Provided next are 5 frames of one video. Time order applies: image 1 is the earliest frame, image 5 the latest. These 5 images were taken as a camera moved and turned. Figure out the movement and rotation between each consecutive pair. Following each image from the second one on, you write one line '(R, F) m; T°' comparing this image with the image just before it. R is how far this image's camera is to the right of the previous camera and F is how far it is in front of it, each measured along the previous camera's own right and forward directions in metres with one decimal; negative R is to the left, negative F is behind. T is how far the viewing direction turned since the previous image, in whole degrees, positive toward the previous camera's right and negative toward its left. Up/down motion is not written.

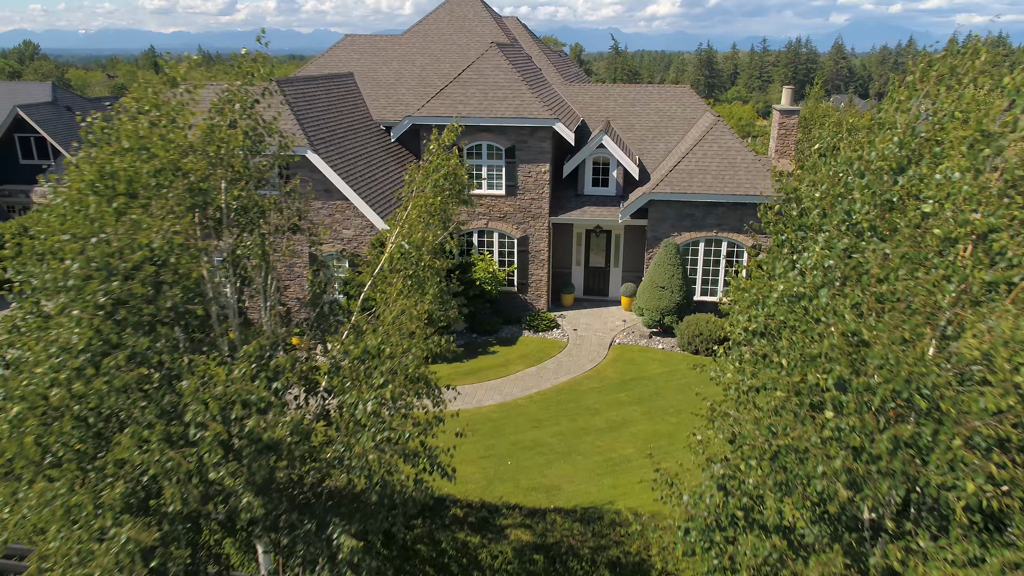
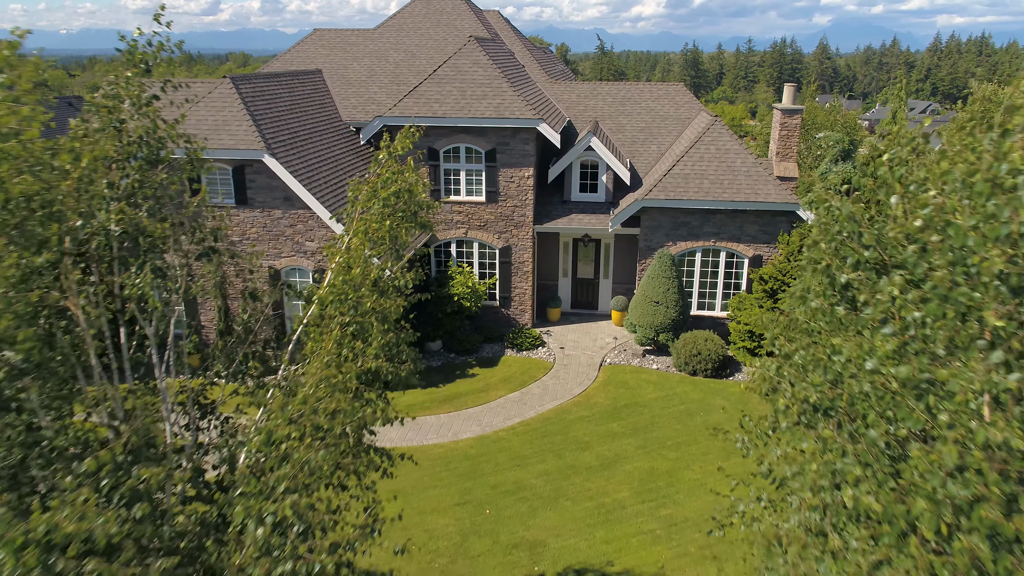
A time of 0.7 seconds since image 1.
(+0.2, +1.9) m; +1°
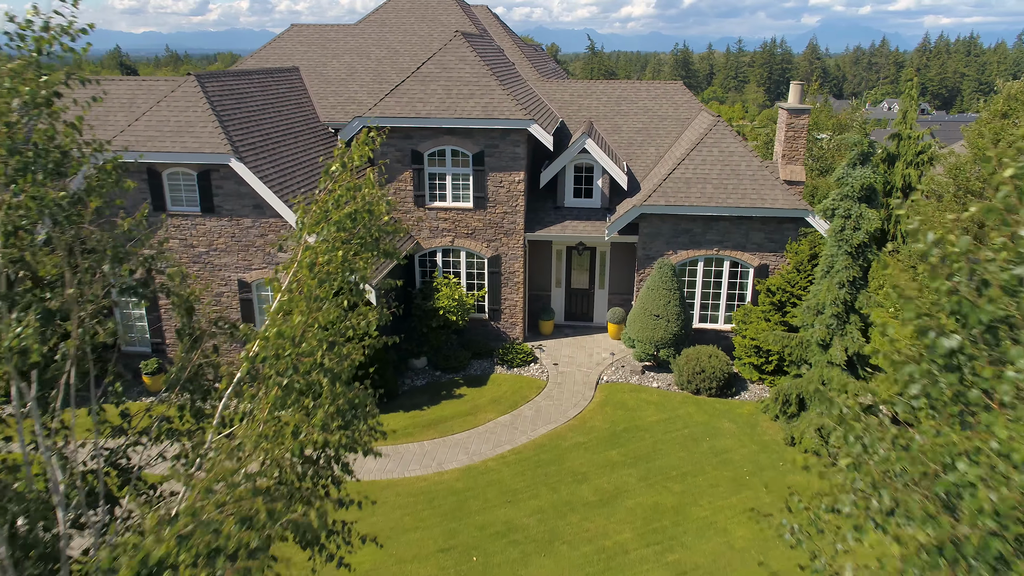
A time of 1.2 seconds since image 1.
(0.0, +1.4) m; +1°
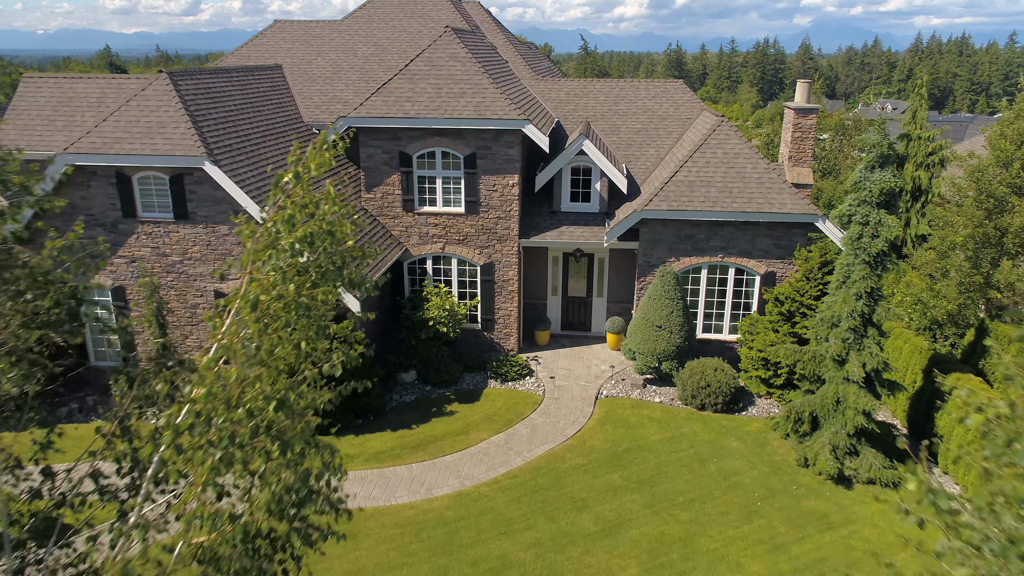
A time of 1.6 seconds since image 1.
(0.0, +1.1) m; +1°
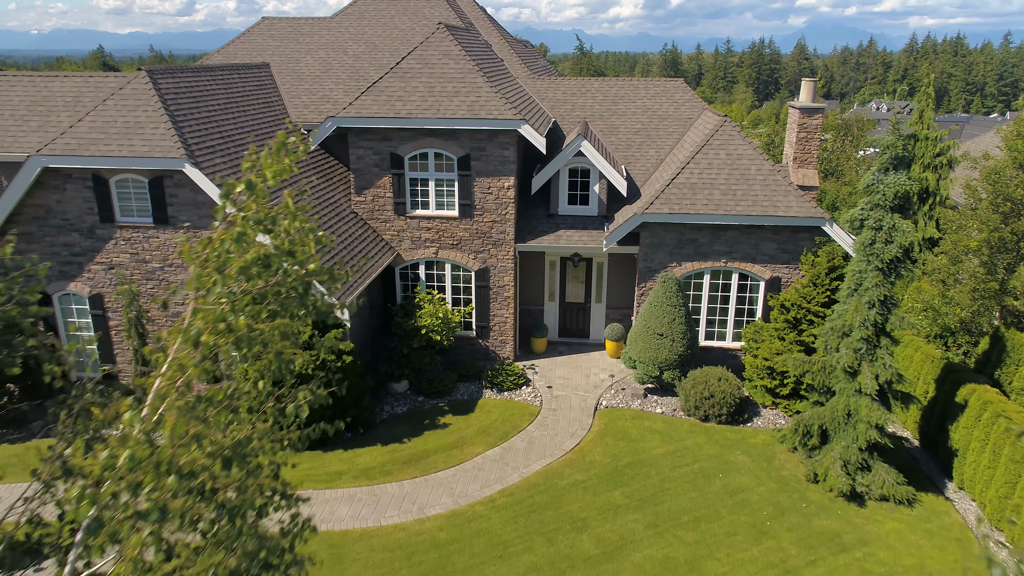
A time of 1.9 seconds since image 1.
(0.0, +0.7) m; 0°
